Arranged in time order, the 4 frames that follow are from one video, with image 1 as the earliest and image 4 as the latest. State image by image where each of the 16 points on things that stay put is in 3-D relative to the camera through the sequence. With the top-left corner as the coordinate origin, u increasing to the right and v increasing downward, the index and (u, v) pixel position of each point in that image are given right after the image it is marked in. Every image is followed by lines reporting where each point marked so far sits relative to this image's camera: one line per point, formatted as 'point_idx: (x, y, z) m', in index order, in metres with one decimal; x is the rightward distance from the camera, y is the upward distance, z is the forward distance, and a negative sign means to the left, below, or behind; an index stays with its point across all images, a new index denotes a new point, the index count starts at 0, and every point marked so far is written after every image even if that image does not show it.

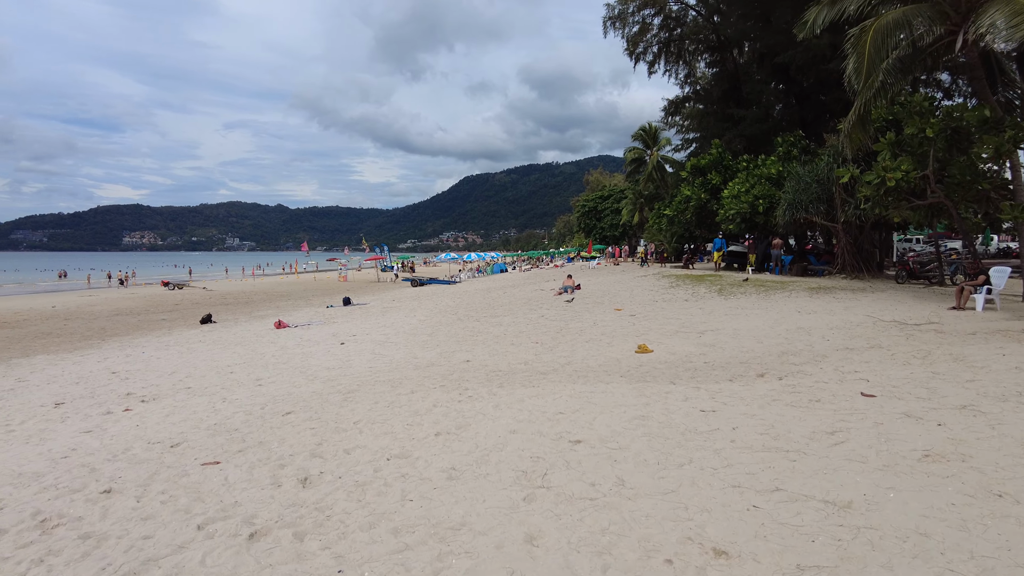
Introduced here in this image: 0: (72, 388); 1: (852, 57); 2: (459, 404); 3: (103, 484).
0: (-6.4, -1.5, +9.6) m
1: (+5.9, +4.0, +11.3) m
2: (-0.5, -1.0, +5.9) m
3: (-2.7, -1.3, +4.4) m
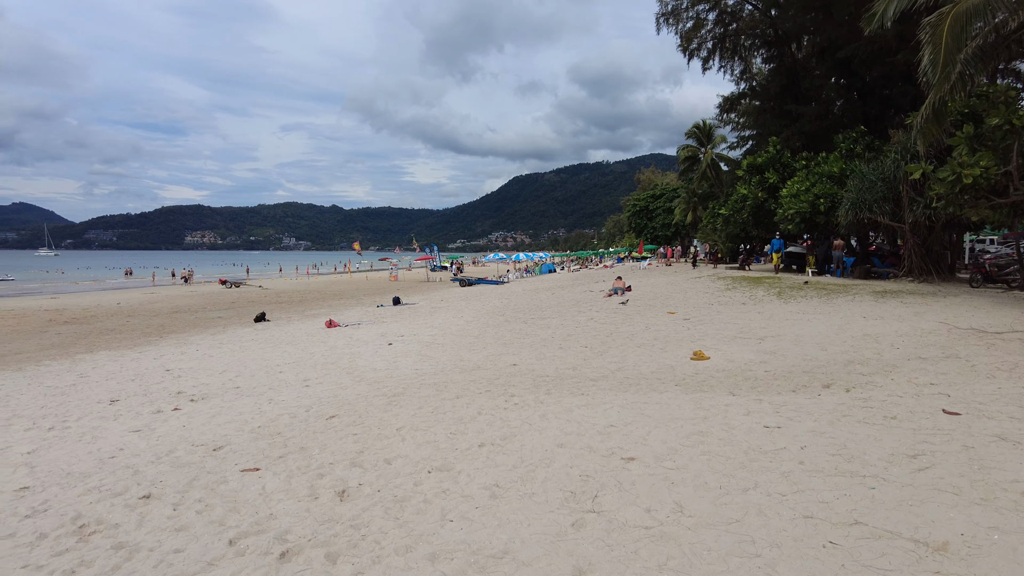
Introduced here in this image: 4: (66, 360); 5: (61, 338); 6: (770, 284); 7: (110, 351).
0: (-5.7, -1.5, +9.8) m
1: (+6.7, +3.9, +10.6) m
2: (-0.1, -1.1, +5.7) m
3: (-2.4, -1.3, +4.3) m
4: (-9.4, -1.5, +13.9) m
5: (-12.8, -1.4, +18.7) m
6: (+6.7, +0.1, +17.0) m
7: (-9.2, -1.4, +15.0) m
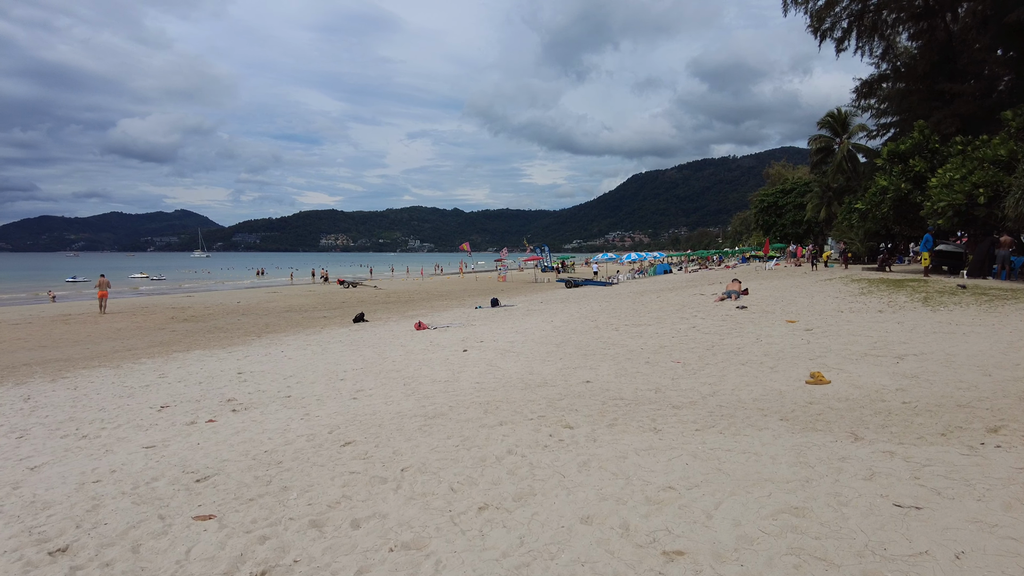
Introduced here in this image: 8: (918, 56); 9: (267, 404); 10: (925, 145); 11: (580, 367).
0: (-4.7, -1.5, +9.6) m
1: (+7.8, +3.8, +8.2) m
2: (+0.2, -1.1, +4.5) m
3: (-2.4, -1.3, +3.6) m
4: (-7.5, -1.5, +14.3) m
5: (-10.0, -1.4, +19.5) m
6: (+8.8, 0.0, +14.4) m
7: (-7.1, -1.4, +15.3) m
8: (+11.9, +7.0, +19.4) m
9: (-2.9, -1.4, +7.9) m
10: (+11.6, +4.1, +18.5) m
11: (+0.9, -1.0, +8.7) m
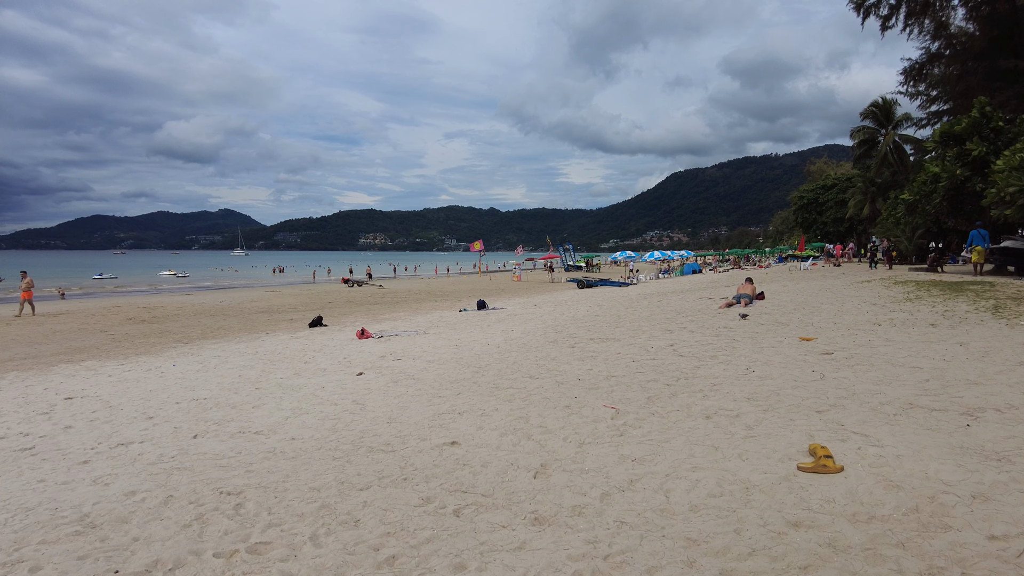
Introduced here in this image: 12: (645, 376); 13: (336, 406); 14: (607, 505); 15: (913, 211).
0: (-5.9, -1.5, +7.0) m
1: (+6.5, +3.7, +4.9) m
2: (-1.3, -1.1, +1.6) m
3: (-3.9, -1.3, +0.9) m
4: (-8.5, -1.5, +11.8) m
5: (-10.7, -1.4, +17.2) m
6: (+7.9, -0.1, +11.1) m
7: (-8.0, -1.4, +12.8) m
8: (+11.3, +6.8, +15.9) m
9: (-4.2, -1.4, +5.2) m
10: (+10.9, +4.0, +15.0) m
11: (-0.4, -1.1, +5.8) m
12: (+1.3, -0.9, +6.7) m
13: (-1.7, -1.2, +6.5) m
14: (+0.5, -1.1, +3.5) m
15: (+11.1, +2.3, +18.1) m
